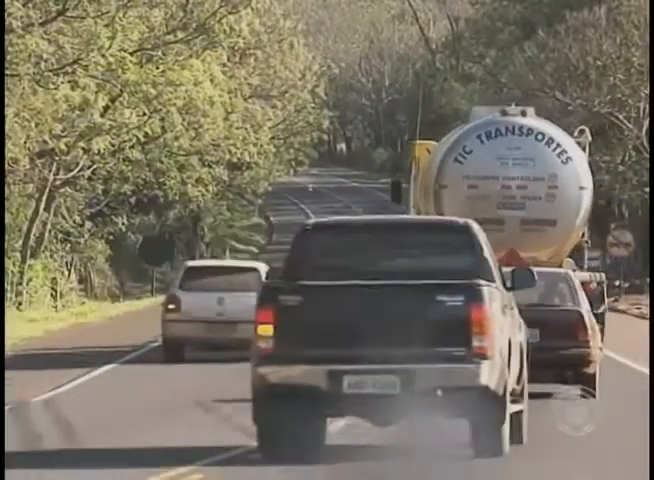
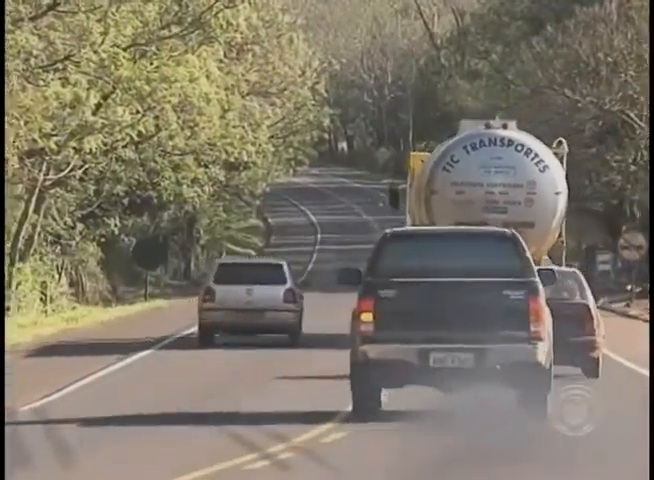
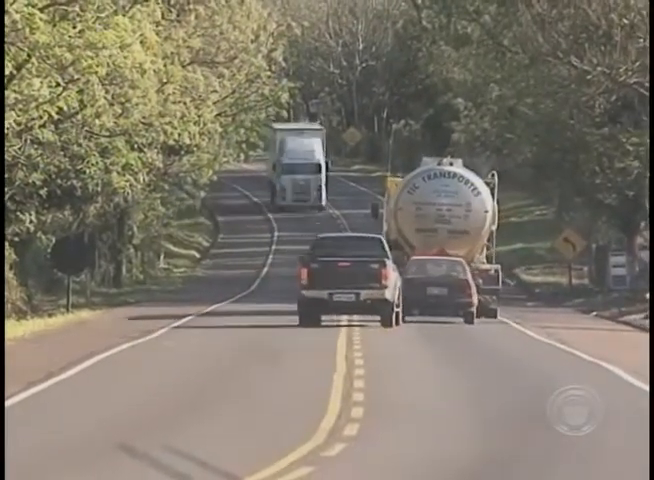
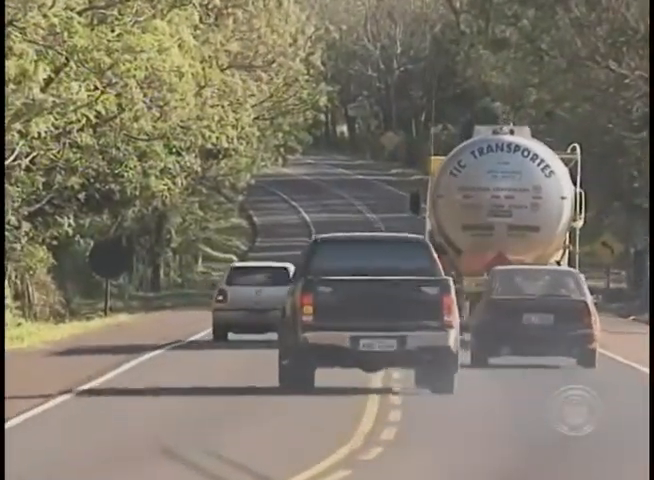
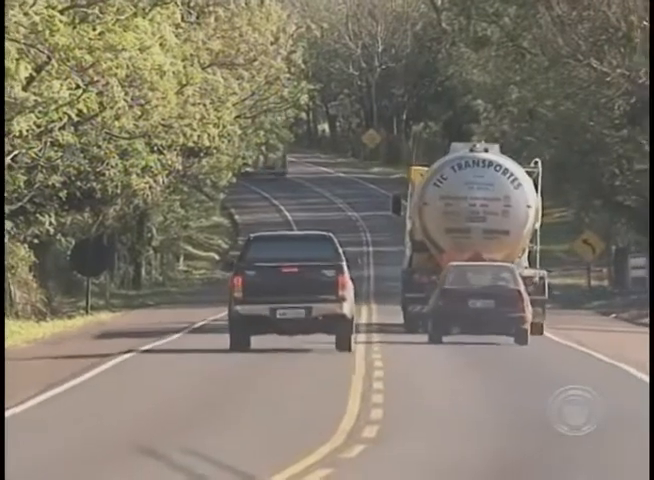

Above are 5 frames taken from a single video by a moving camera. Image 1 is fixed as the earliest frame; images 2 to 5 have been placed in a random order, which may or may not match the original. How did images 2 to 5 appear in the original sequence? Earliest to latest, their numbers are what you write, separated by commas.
2, 4, 5, 3
